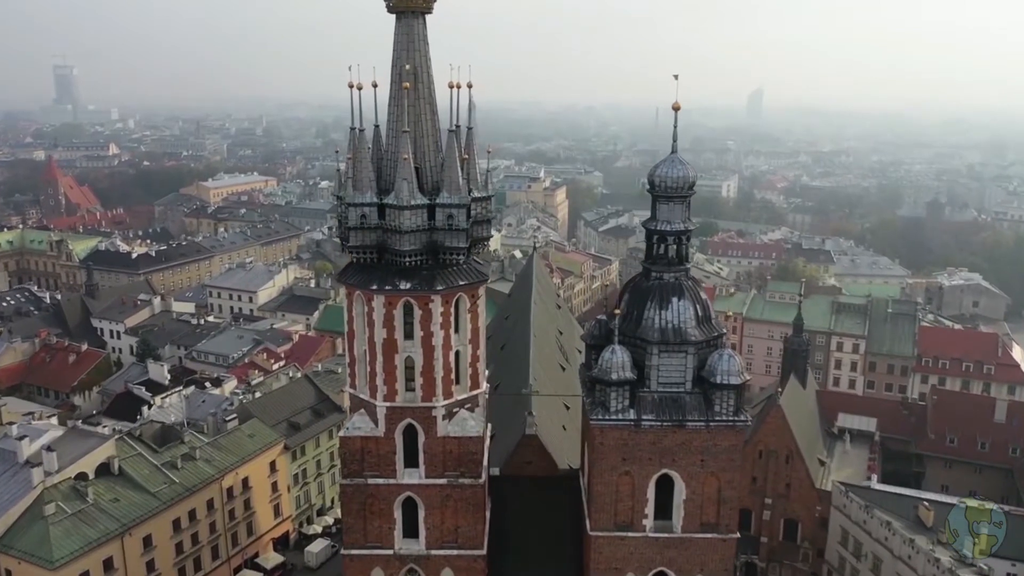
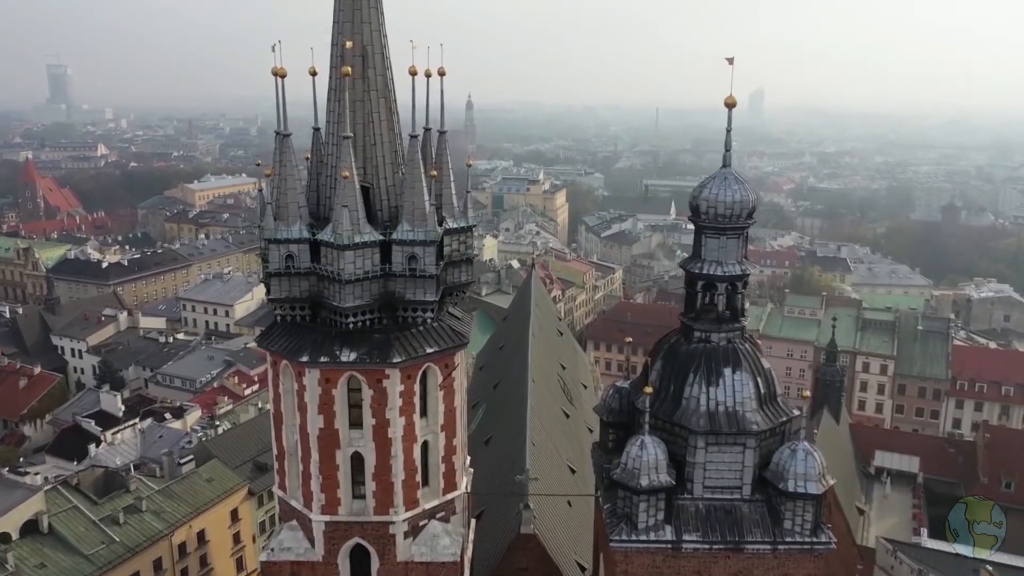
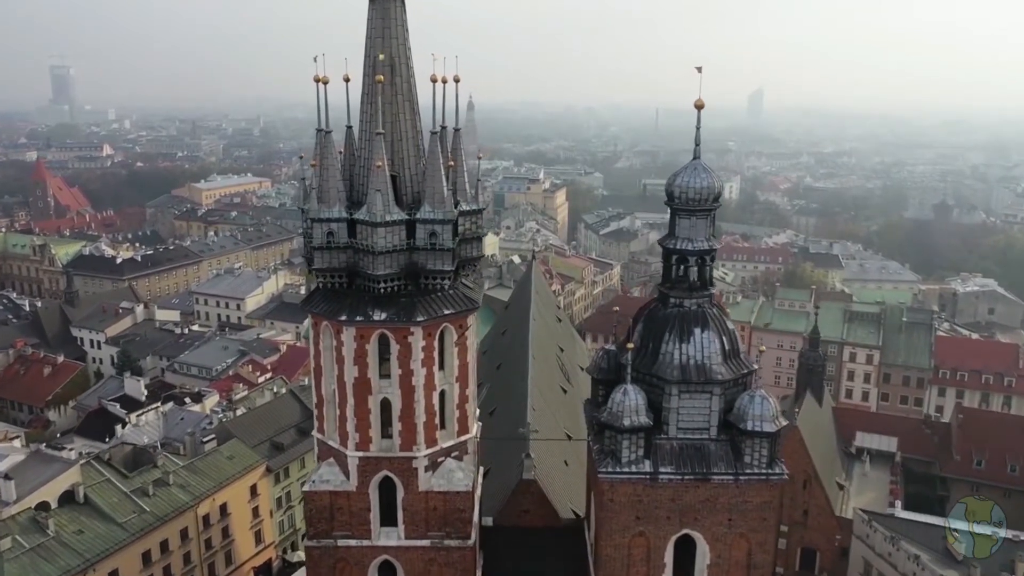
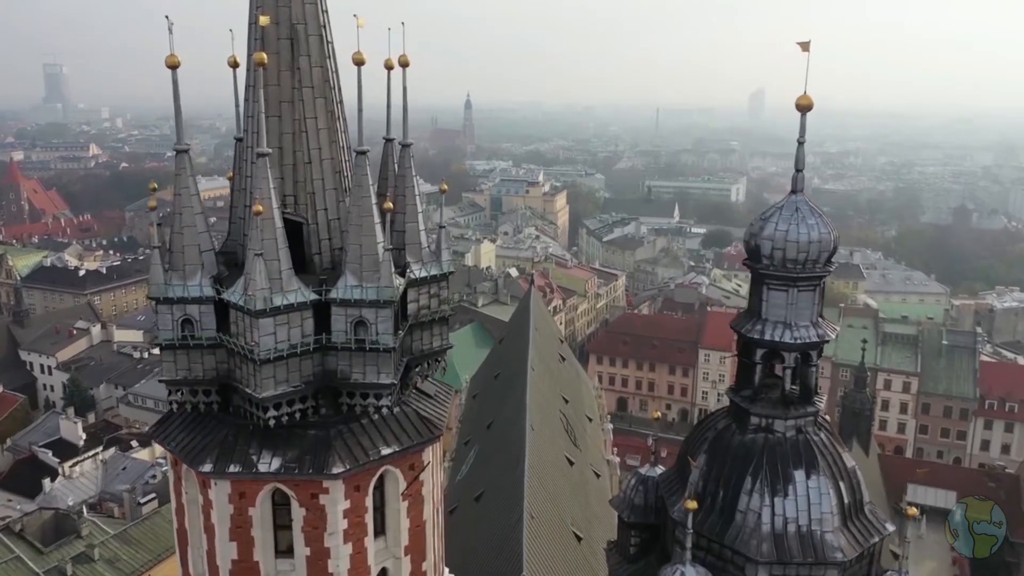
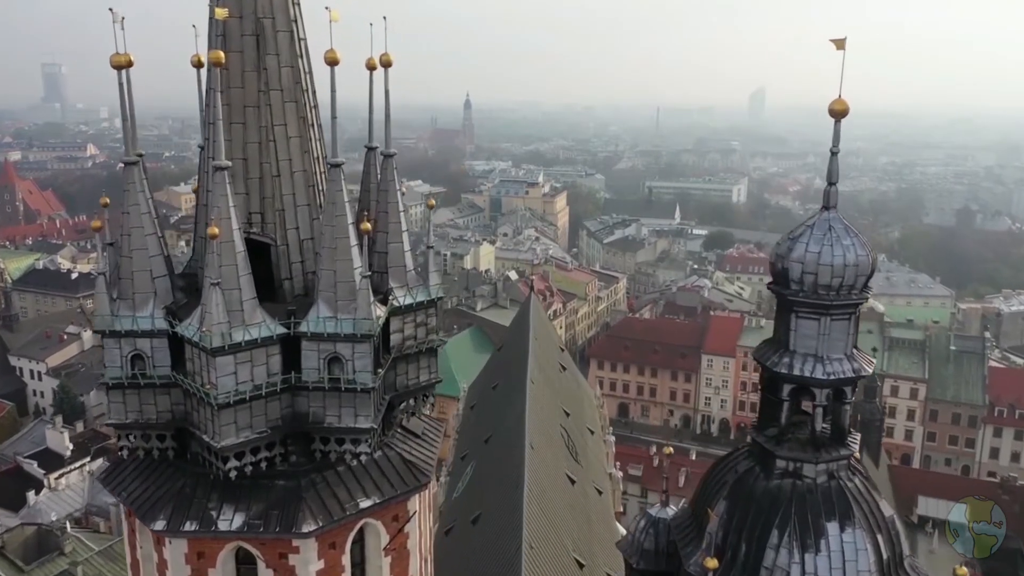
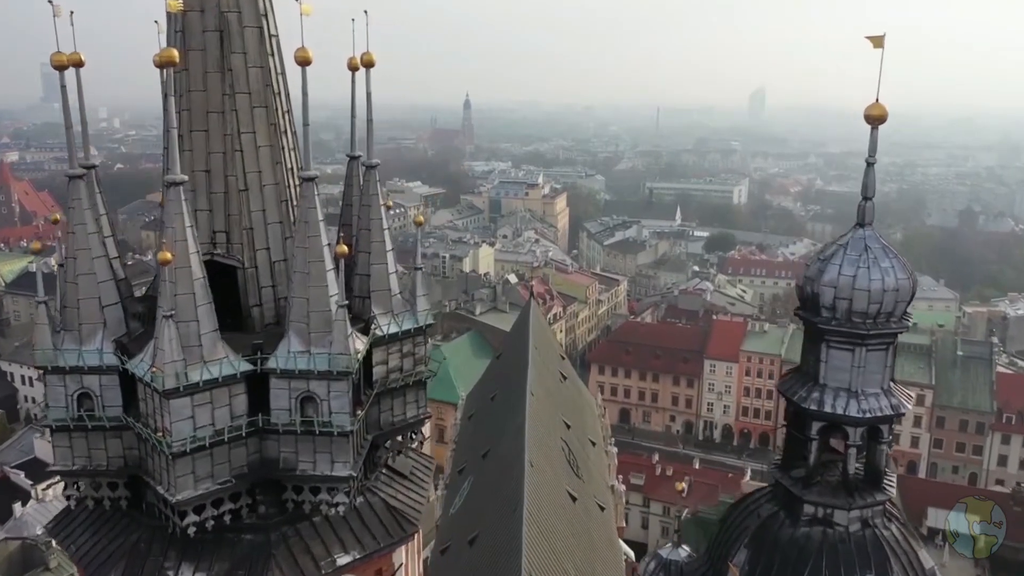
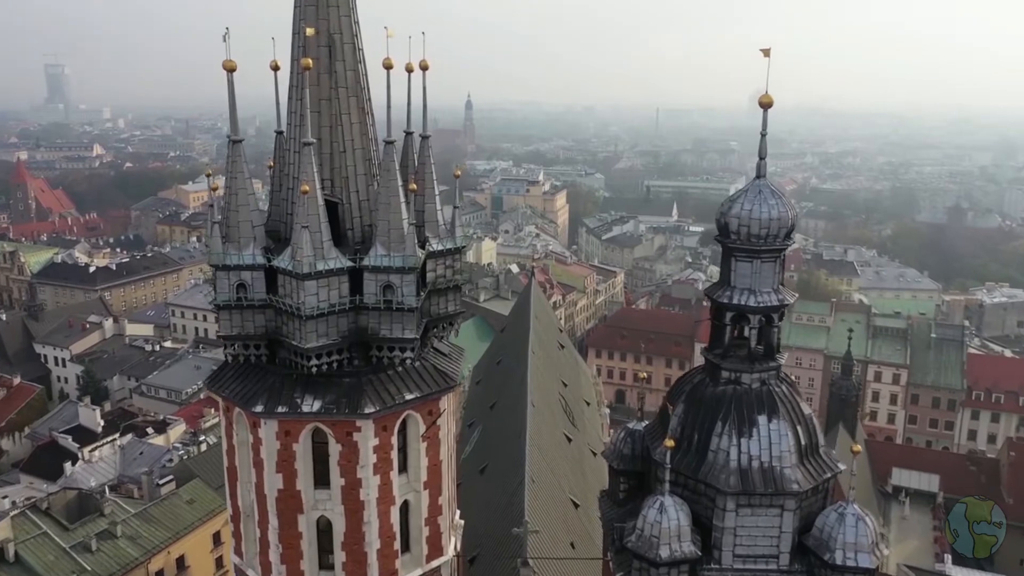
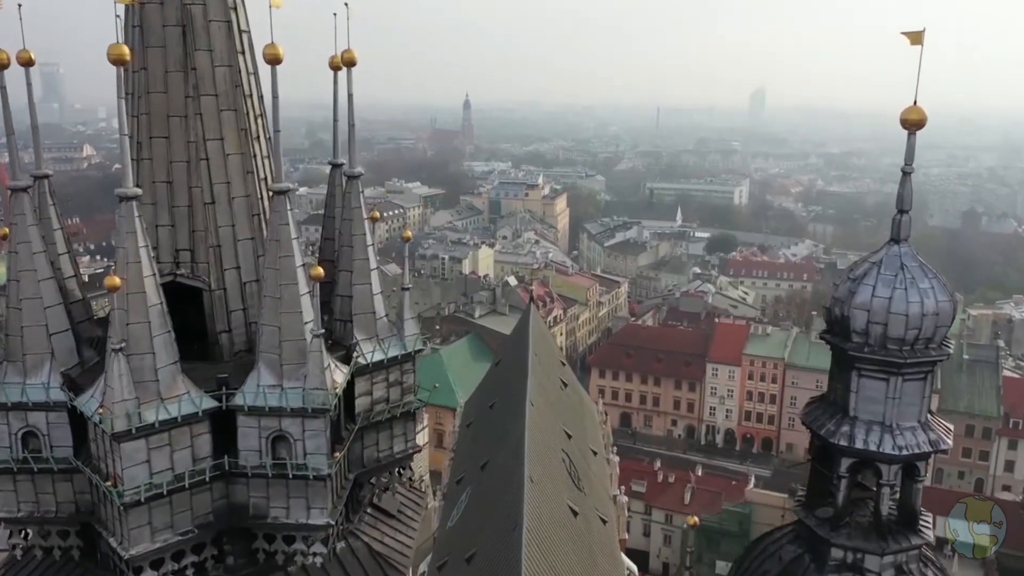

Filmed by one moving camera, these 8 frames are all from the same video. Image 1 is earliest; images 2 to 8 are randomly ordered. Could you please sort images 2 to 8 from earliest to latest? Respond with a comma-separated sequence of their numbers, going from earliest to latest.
3, 2, 7, 4, 5, 6, 8
